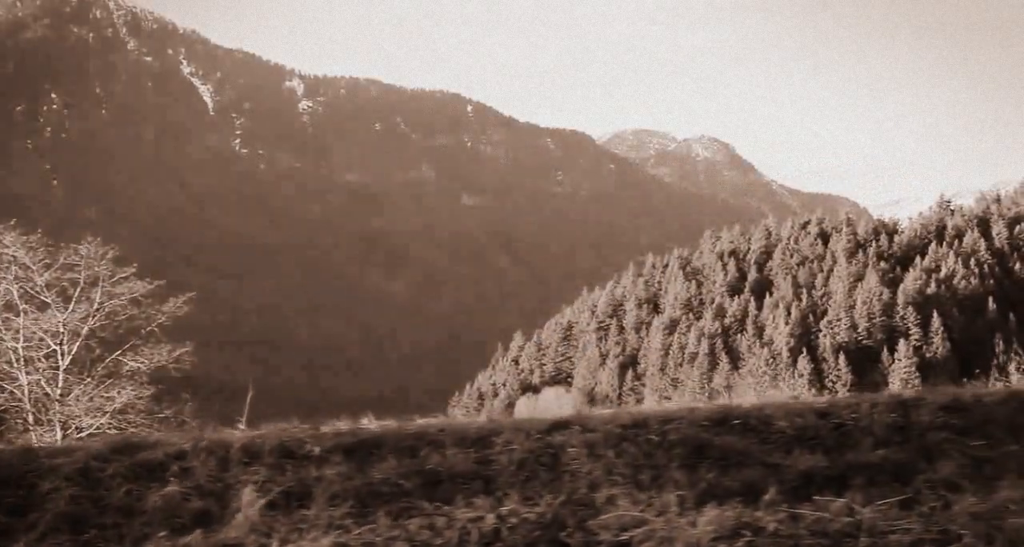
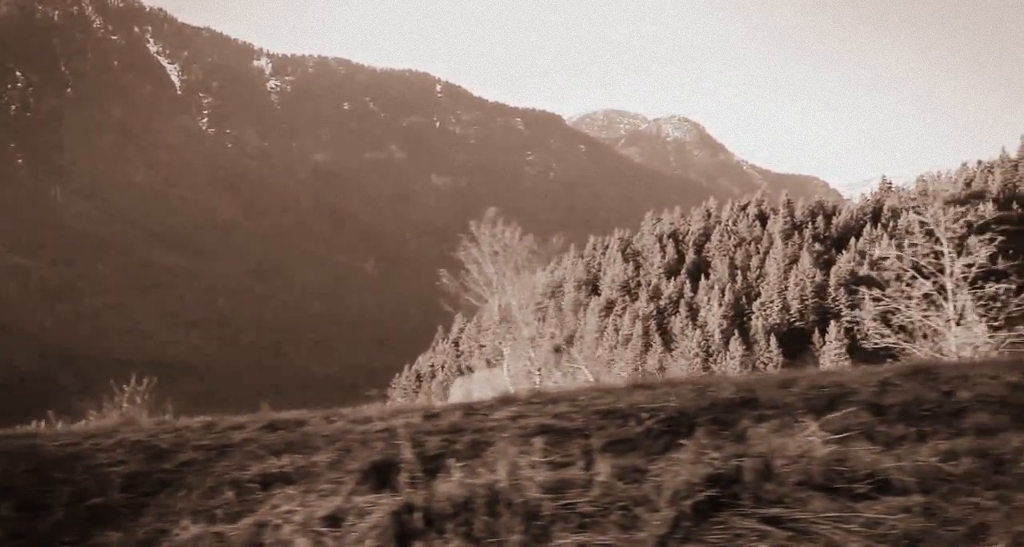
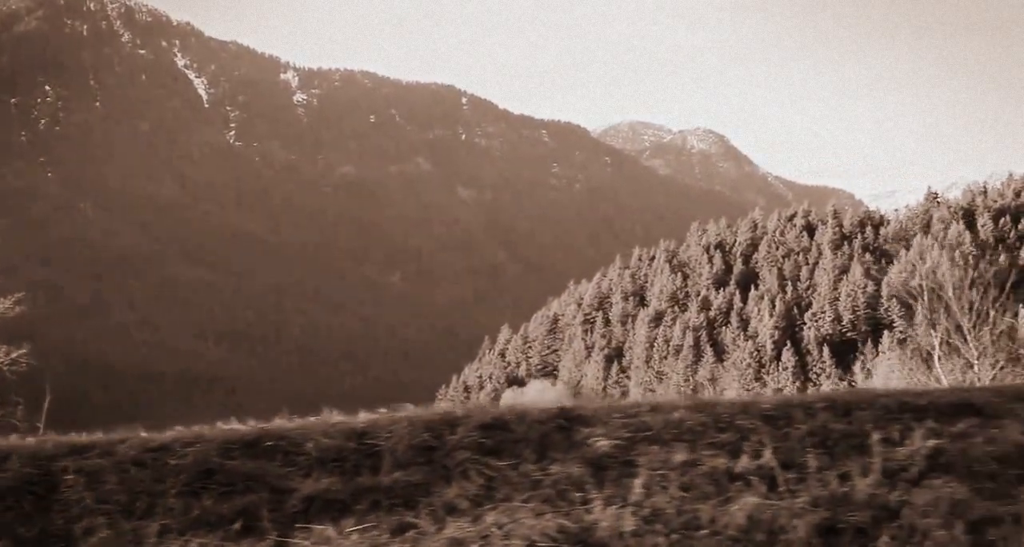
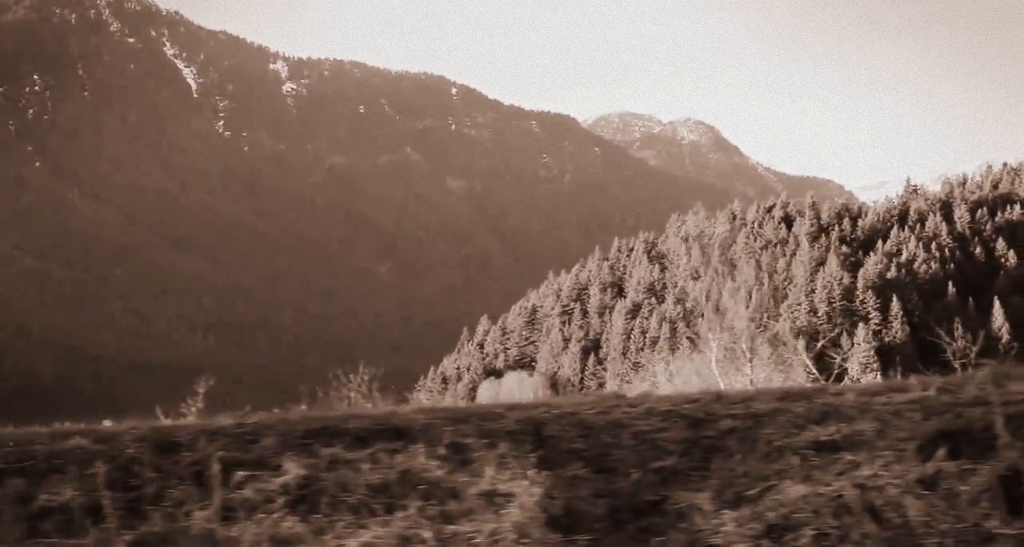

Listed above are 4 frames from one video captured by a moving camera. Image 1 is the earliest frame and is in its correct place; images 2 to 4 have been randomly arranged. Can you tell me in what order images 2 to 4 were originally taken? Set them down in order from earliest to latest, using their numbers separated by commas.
3, 4, 2
